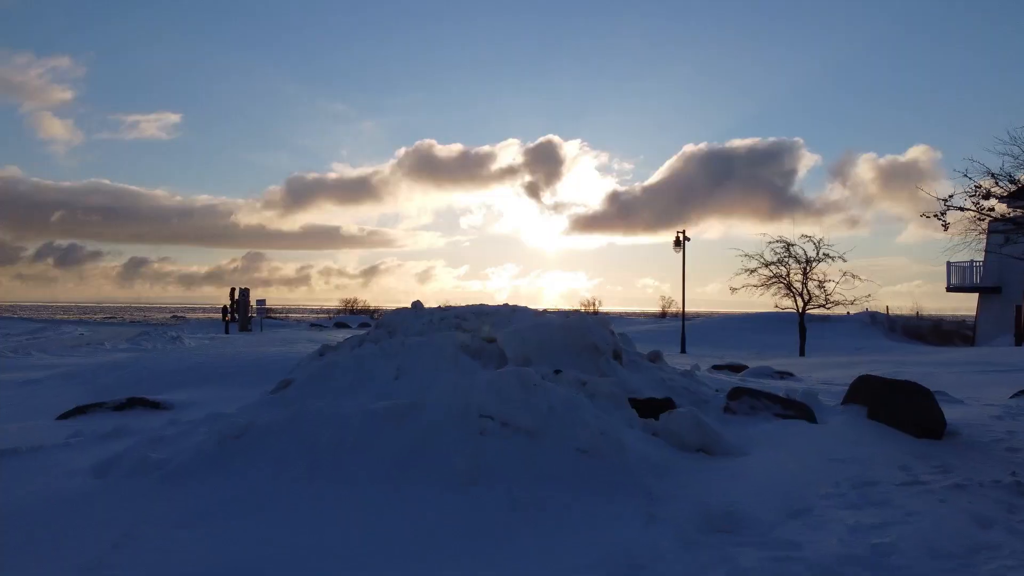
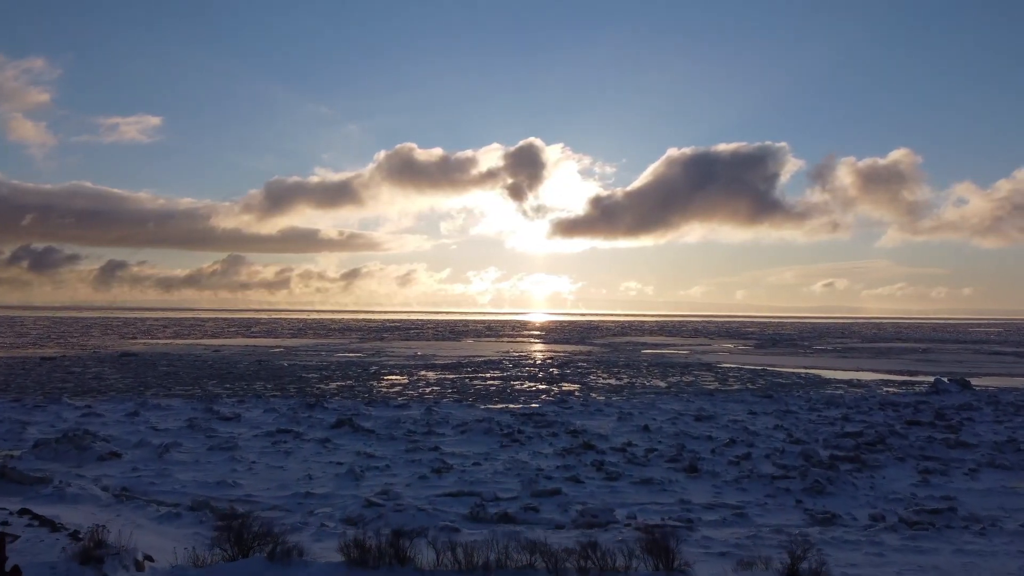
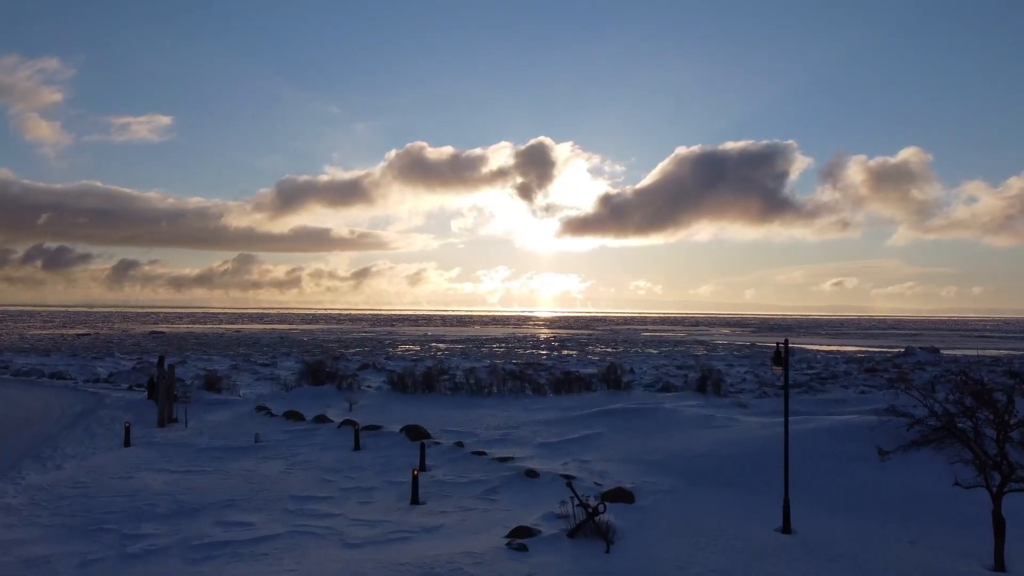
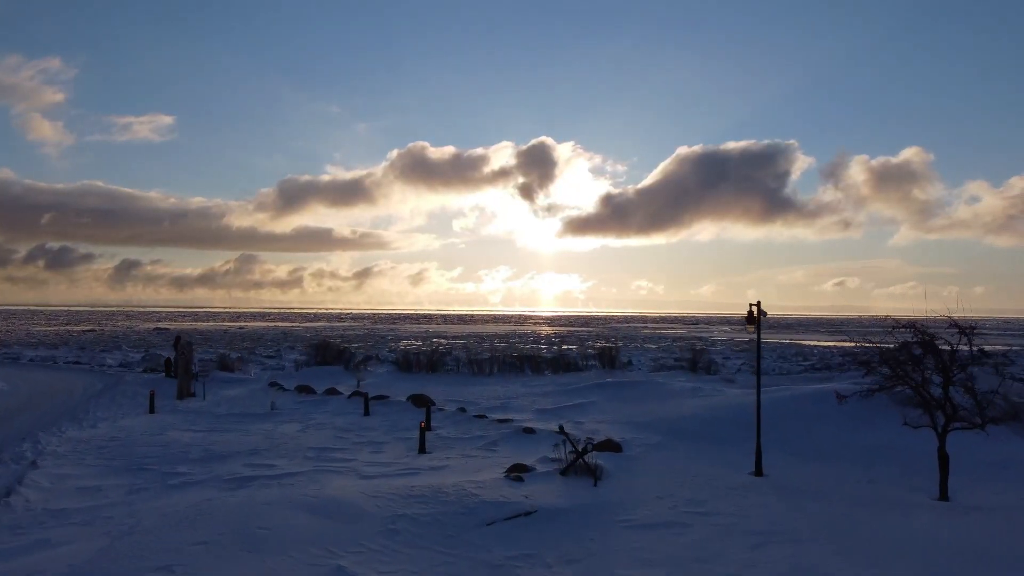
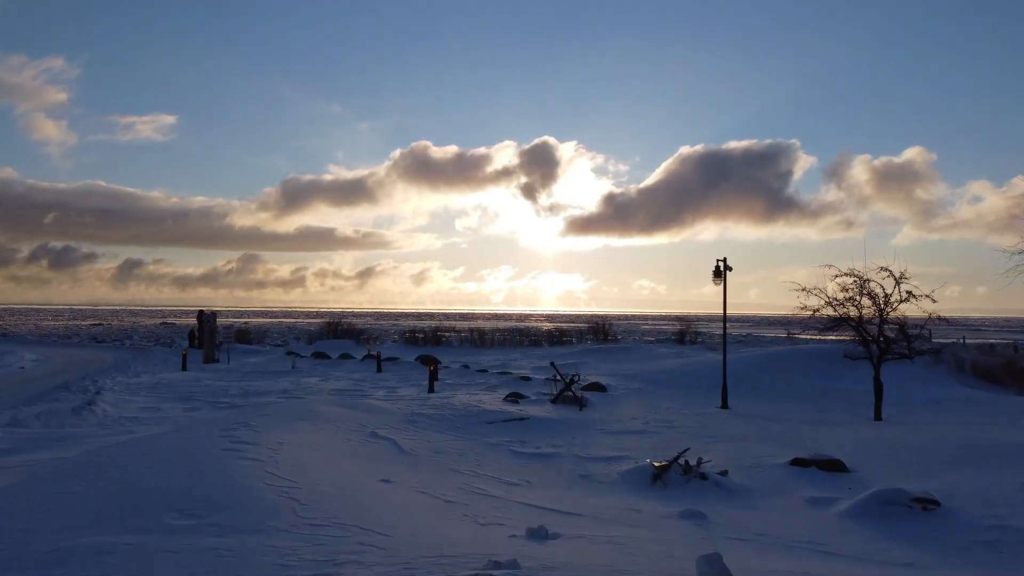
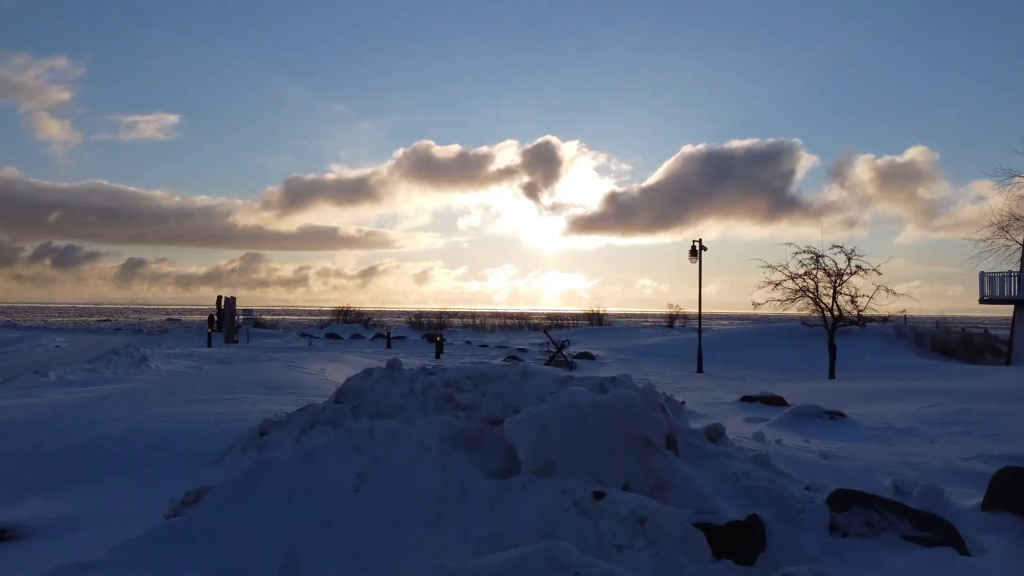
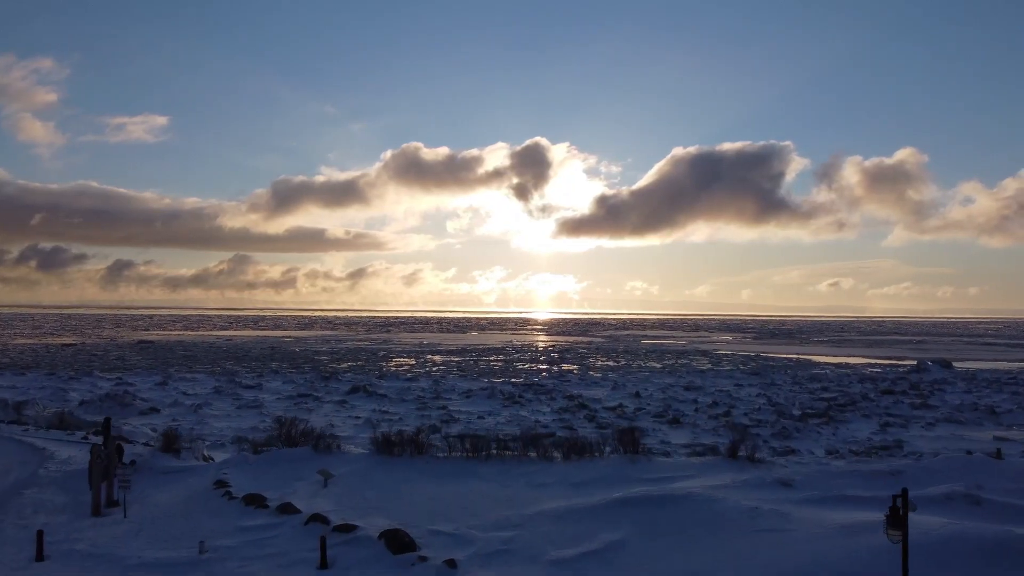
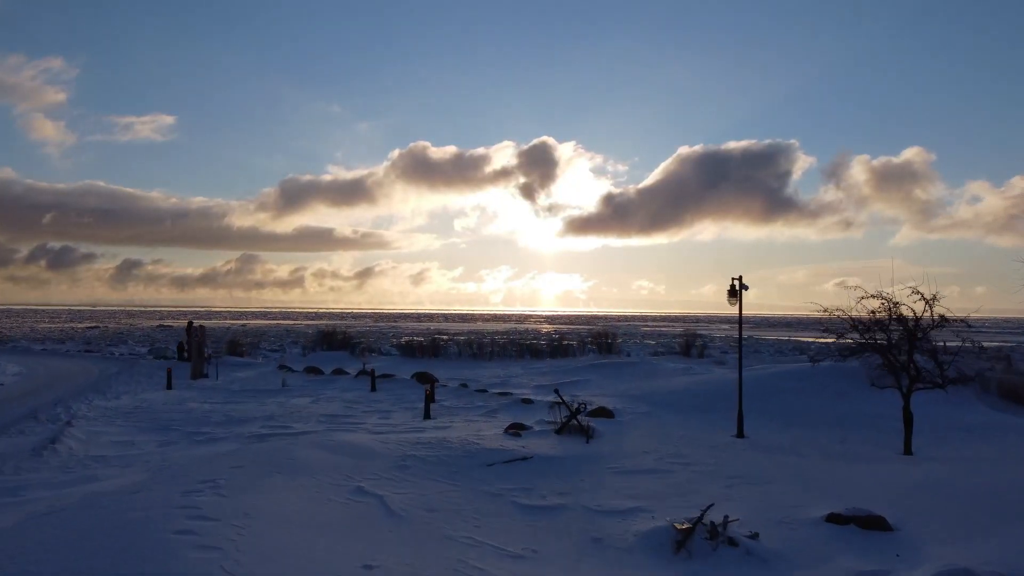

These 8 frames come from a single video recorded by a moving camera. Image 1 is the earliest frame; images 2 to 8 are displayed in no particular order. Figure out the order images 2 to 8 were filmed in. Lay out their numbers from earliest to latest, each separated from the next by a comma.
6, 5, 8, 4, 3, 7, 2
